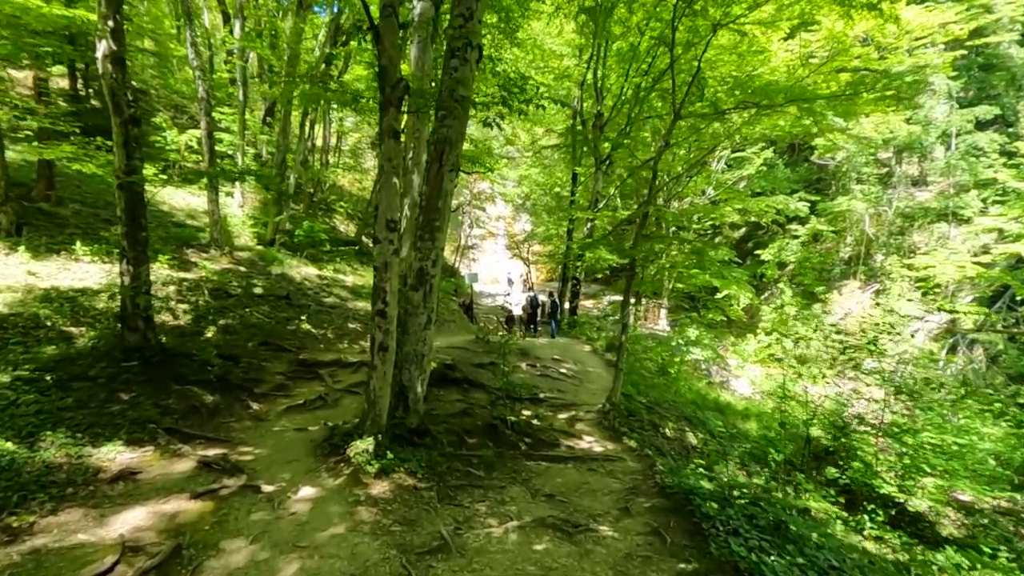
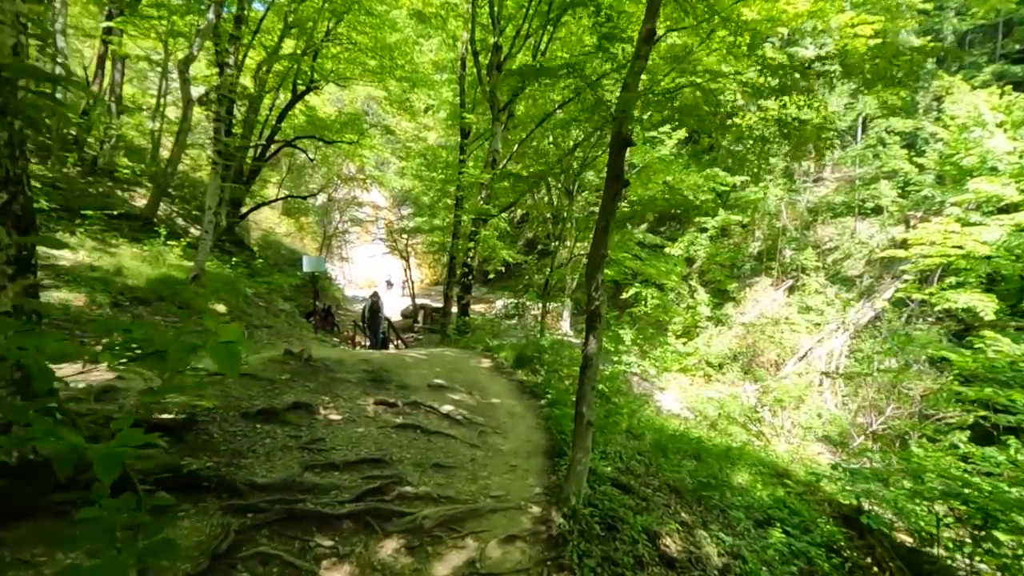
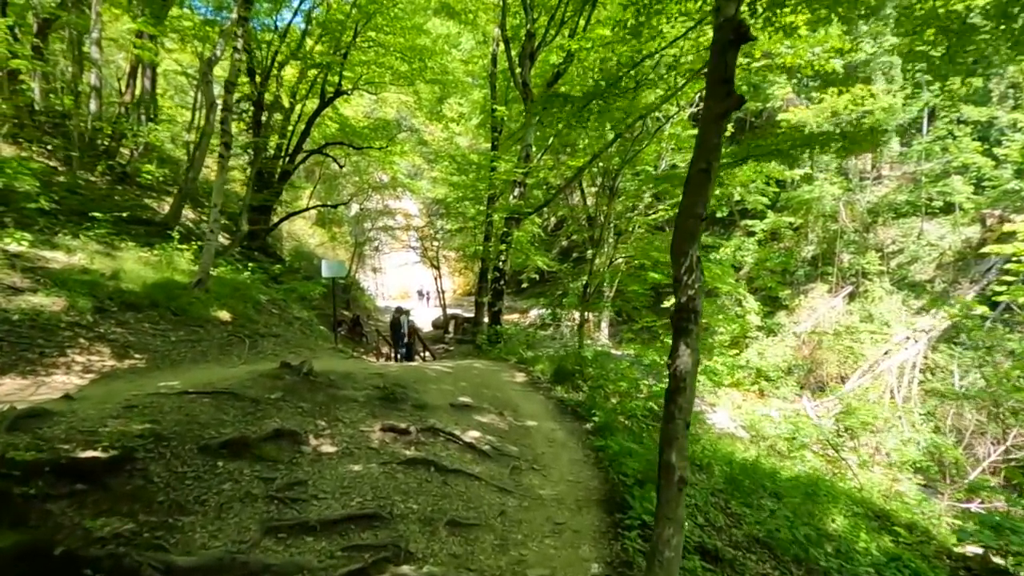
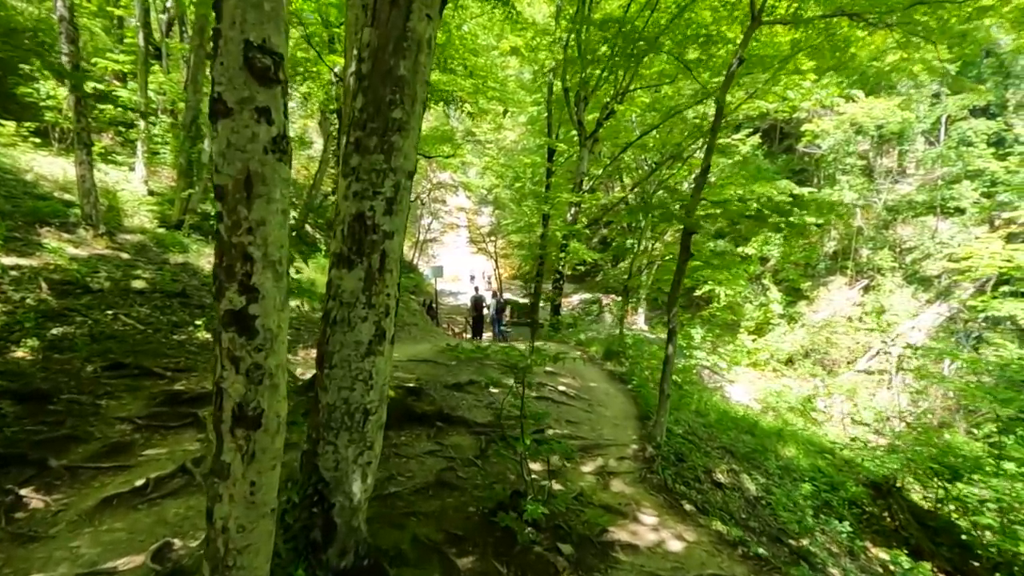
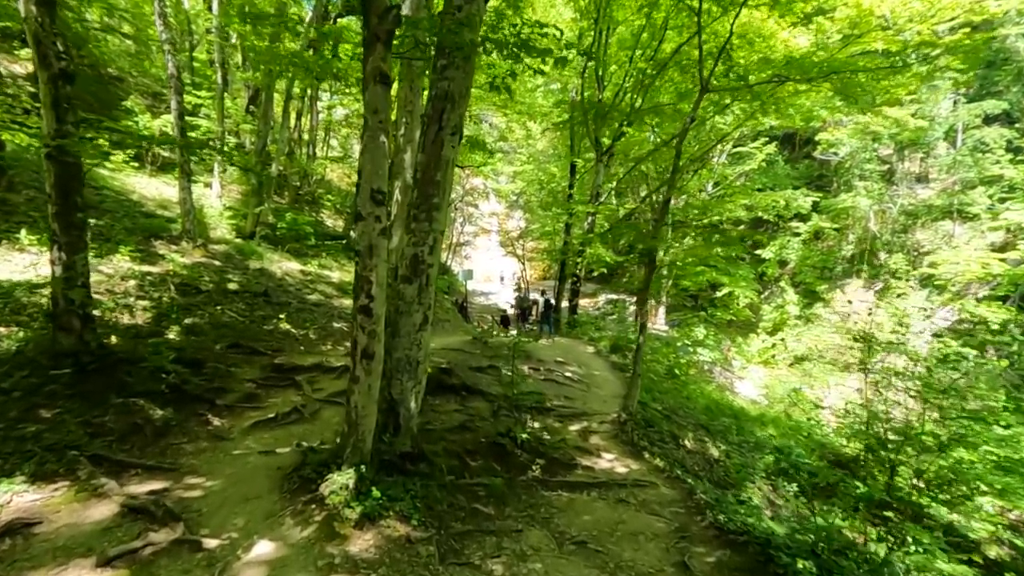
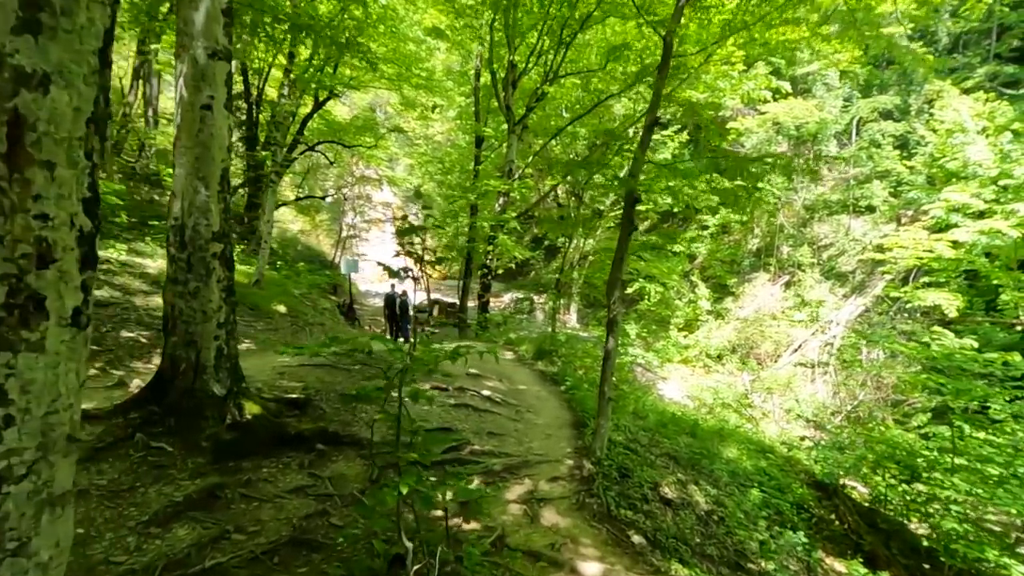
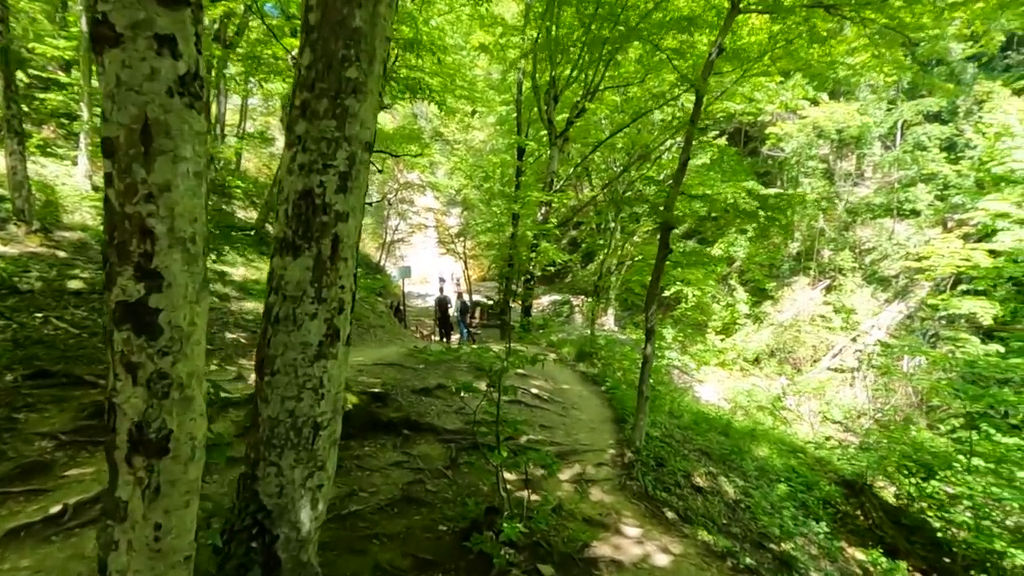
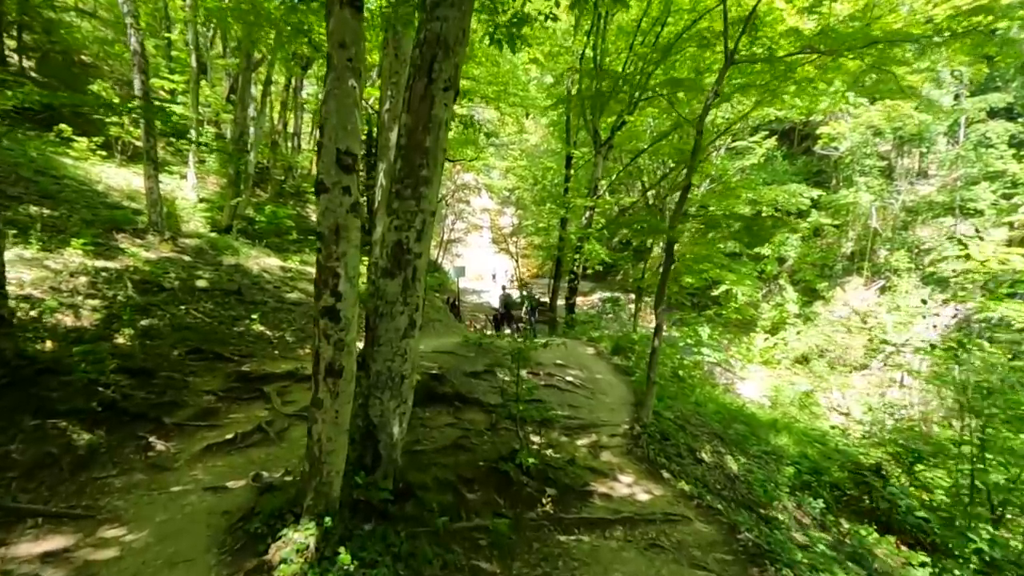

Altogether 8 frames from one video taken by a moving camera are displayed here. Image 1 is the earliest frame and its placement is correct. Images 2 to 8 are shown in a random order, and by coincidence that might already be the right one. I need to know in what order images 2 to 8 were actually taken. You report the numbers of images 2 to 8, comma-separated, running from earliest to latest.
5, 8, 4, 7, 6, 2, 3
